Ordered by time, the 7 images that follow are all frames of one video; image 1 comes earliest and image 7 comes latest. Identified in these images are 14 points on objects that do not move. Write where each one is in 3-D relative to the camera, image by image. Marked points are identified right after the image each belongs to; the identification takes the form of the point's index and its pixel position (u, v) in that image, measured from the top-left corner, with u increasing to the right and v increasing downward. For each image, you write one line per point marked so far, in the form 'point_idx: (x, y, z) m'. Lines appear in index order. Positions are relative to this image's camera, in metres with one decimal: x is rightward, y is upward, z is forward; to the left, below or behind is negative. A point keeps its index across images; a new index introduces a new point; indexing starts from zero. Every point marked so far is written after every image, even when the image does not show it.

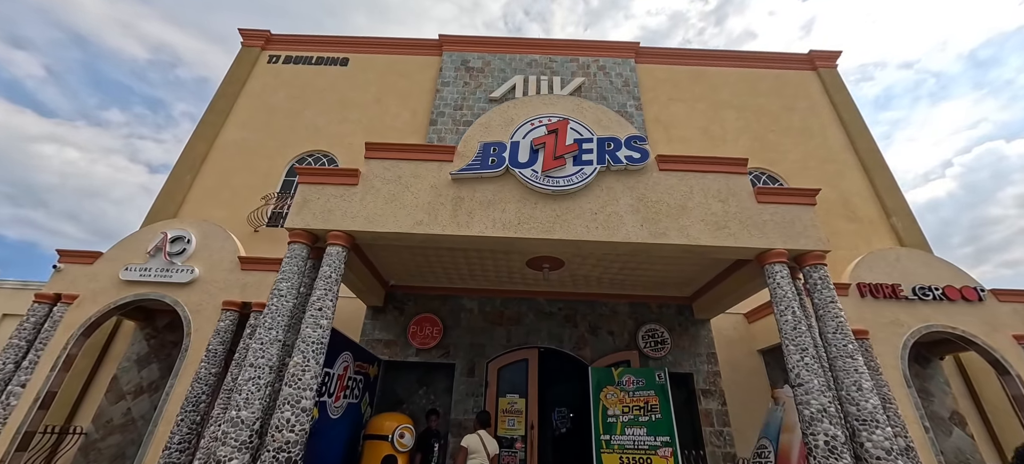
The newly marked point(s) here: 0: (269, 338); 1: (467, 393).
0: (-2.5, -1.1, +4.1) m
1: (-0.7, -2.6, +6.6) m
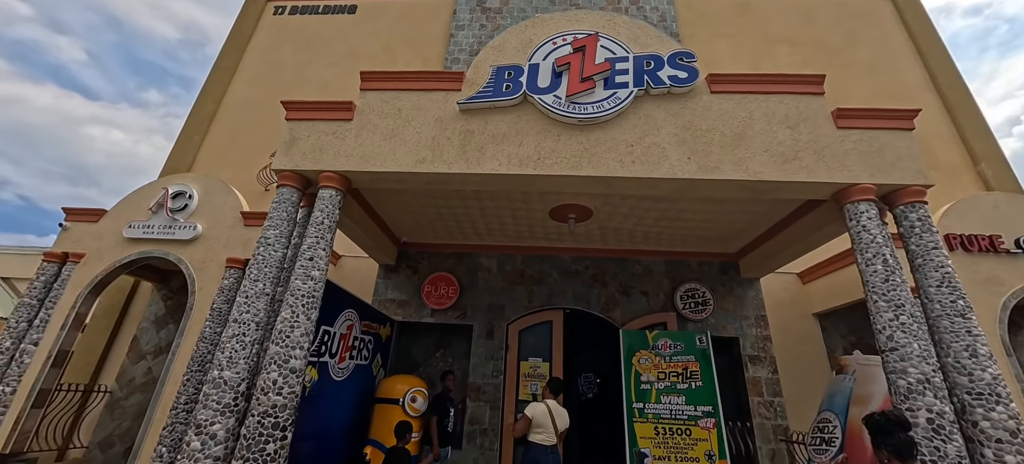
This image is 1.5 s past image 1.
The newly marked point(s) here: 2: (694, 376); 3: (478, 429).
0: (-2.4, -0.5, +3.7) m
1: (-0.4, -1.9, +6.1) m
2: (+2.5, -2.0, +5.5) m
3: (-0.5, -2.8, +5.7) m
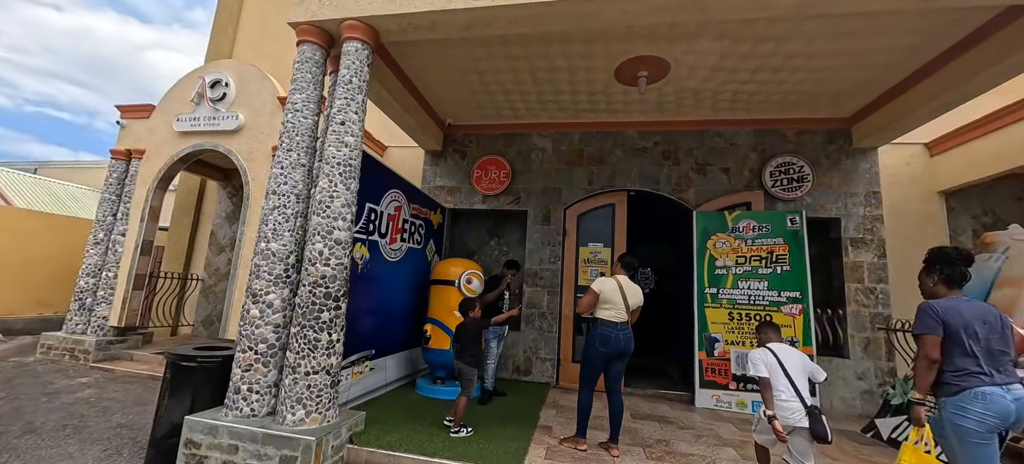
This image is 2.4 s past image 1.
0: (-1.9, +0.6, +3.3) m
1: (+0.4, -0.1, +5.7) m
2: (+3.3, -0.3, +4.8) m
3: (+0.3, -1.1, +5.6) m
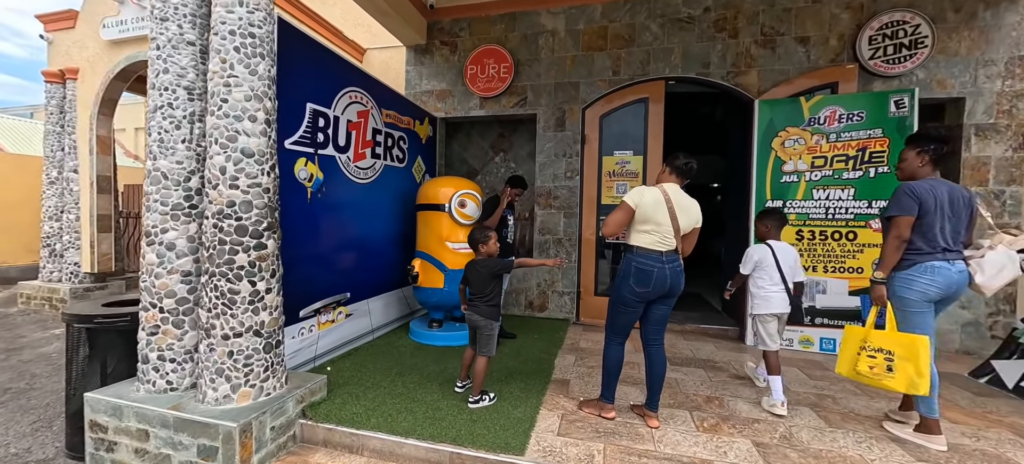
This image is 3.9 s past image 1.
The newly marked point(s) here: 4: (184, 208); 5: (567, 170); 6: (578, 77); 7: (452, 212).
0: (-1.9, +1.1, +2.3) m
1: (+0.5, +0.9, +4.6) m
2: (+3.3, +0.7, +3.6) m
3: (+0.5, -0.1, +4.7) m
4: (-1.9, +0.1, +2.3) m
5: (+0.6, +0.7, +4.6) m
6: (+0.7, +1.8, +4.5) m
7: (-0.6, +0.2, +3.7) m
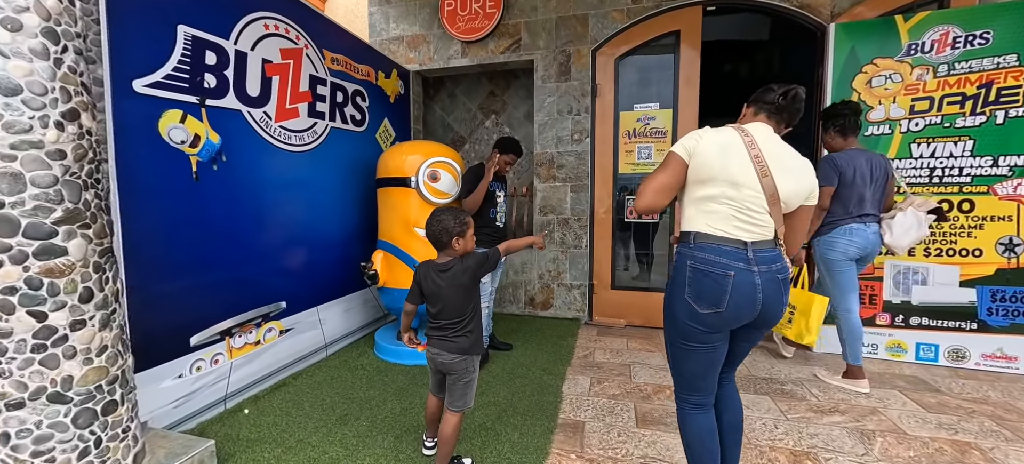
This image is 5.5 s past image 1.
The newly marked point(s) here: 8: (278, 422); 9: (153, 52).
0: (-2.1, +1.1, +1.3) m
1: (+0.4, +1.1, +3.6) m
2: (+3.2, +0.9, +2.6) m
3: (+0.4, +0.1, +3.7) m
4: (-2.0, +0.2, +1.3) m
5: (+0.6, +0.9, +3.6) m
6: (+0.6, +2.0, +3.5) m
7: (-0.6, +0.3, +2.8) m
8: (-1.2, -1.0, +2.1) m
9: (-1.6, +0.8, +1.8) m
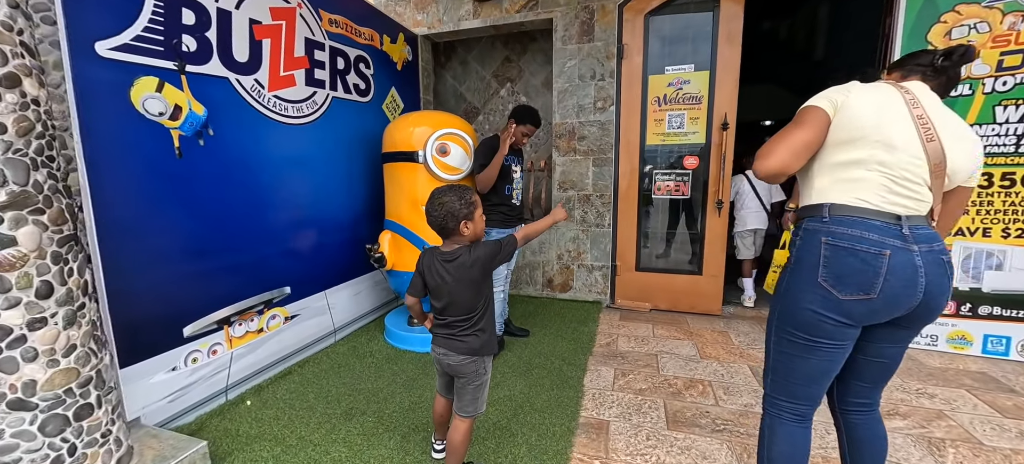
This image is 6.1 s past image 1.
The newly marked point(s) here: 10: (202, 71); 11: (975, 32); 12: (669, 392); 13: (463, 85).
0: (-2.0, +1.1, +1.1) m
1: (+0.6, +1.3, +3.3) m
2: (+3.3, +1.0, +2.1) m
3: (+0.6, +0.3, +3.4) m
4: (-1.9, +0.2, +1.2) m
5: (+0.7, +1.1, +3.3) m
6: (+0.8, +2.1, +3.1) m
7: (-0.5, +0.4, +2.5) m
8: (-1.1, -0.9, +1.9) m
9: (-1.5, +0.9, +1.5) m
10: (-1.4, +0.7, +1.8) m
11: (+2.7, +1.2, +2.4) m
12: (+0.8, -0.9, +2.2) m
13: (-0.5, +1.5, +4.1) m
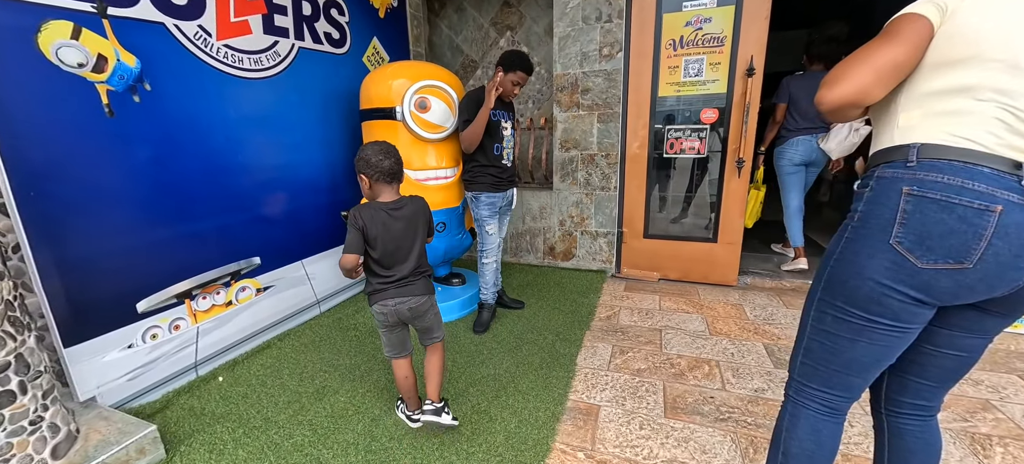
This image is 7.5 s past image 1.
0: (-2.2, +1.2, +0.8) m
1: (+0.5, +1.5, +2.9) m
2: (+3.2, +1.2, +1.6) m
3: (+0.5, +0.6, +3.1) m
4: (-2.0, +0.3, +1.0) m
5: (+0.7, +1.4, +2.9) m
6: (+0.7, +2.4, +2.6) m
7: (-0.6, +0.6, +2.3) m
8: (-1.2, -0.7, +1.8) m
9: (-1.6, +1.0, +1.3) m
10: (-1.5, +0.9, +1.6) m
11: (+2.7, +1.4, +1.9) m
12: (+0.8, -0.7, +2.0) m
13: (-0.5, +1.9, +3.7) m
